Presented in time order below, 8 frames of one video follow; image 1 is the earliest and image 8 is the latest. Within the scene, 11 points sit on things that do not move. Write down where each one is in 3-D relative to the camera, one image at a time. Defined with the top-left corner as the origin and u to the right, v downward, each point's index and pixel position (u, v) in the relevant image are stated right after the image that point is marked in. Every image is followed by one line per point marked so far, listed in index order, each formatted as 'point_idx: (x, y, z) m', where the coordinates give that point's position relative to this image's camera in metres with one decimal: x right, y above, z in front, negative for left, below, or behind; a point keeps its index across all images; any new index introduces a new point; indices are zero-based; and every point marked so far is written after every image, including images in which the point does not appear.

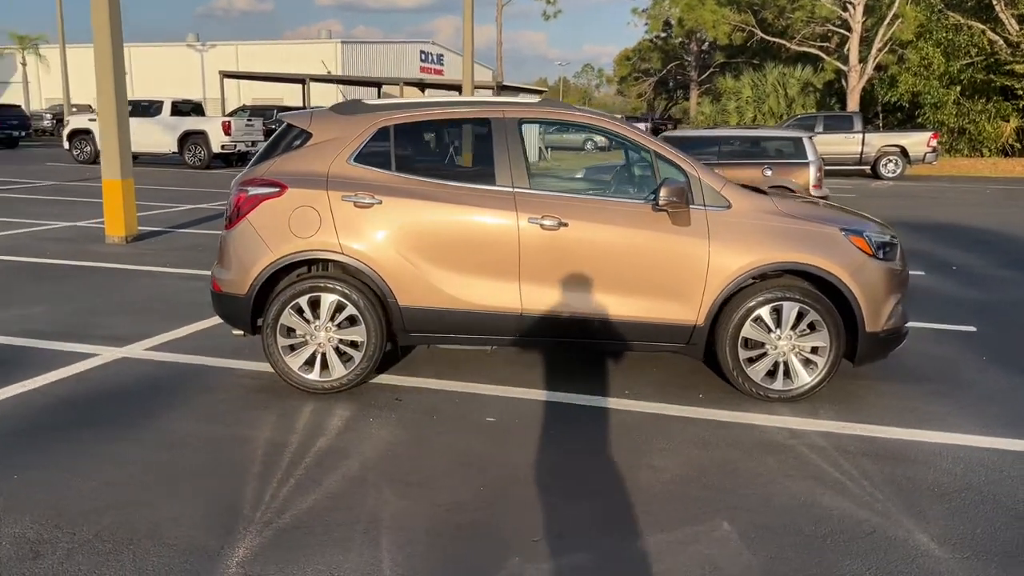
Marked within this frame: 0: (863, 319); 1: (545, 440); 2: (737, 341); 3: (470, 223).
0: (+2.1, -0.2, +5.4) m
1: (+0.2, -0.8, +4.7) m
2: (+1.3, -0.3, +5.4) m
3: (-0.2, +0.4, +5.3) m
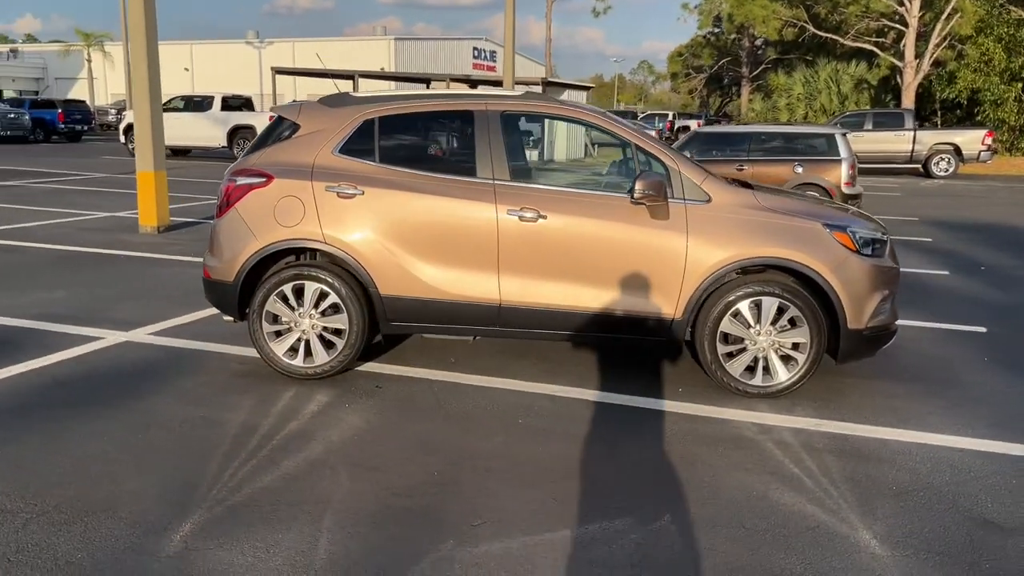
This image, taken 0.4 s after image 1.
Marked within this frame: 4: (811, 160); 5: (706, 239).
0: (+2.0, -0.2, +5.3) m
1: (0.0, -0.8, +4.8) m
2: (+1.2, -0.3, +5.3) m
3: (-0.4, +0.5, +5.3) m
4: (+4.6, +2.0, +13.7) m
5: (+1.1, +0.3, +5.3) m
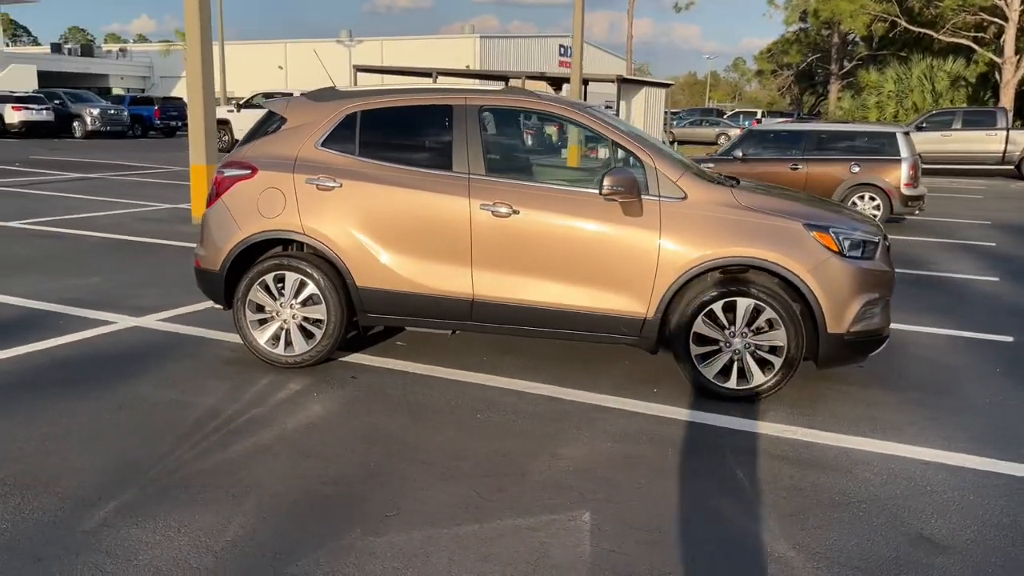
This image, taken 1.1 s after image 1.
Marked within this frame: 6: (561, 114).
0: (+1.8, -0.2, +5.1) m
1: (-0.3, -0.7, +4.8) m
2: (+1.0, -0.3, +5.2) m
3: (-0.5, +0.5, +5.3) m
4: (+5.3, +1.9, +13.2) m
5: (+1.0, +0.3, +5.1) m
6: (+0.2, +1.1, +5.4) m
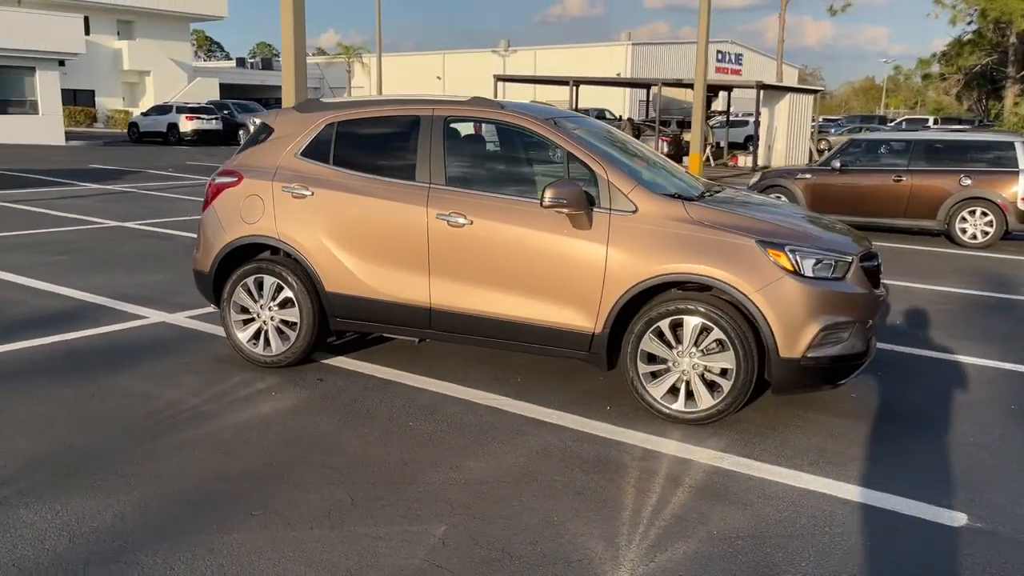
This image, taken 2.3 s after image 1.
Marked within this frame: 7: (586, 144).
0: (+1.4, -0.3, +4.8) m
1: (-0.6, -0.8, +4.9) m
2: (+0.7, -0.4, +5.0) m
3: (-0.8, +0.4, +5.5) m
4: (+6.4, +1.6, +12.2) m
5: (+0.6, +0.2, +5.0) m
6: (0.0, +1.0, +5.4) m
7: (+0.4, +0.9, +5.2) m
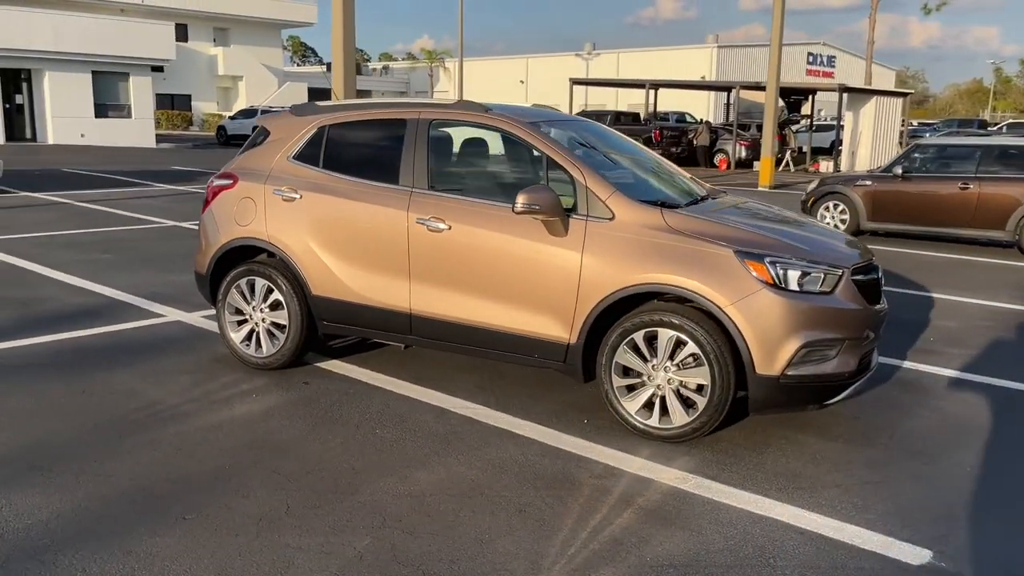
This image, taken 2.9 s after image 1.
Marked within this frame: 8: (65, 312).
0: (+1.2, -0.4, +4.5) m
1: (-0.8, -0.8, +4.8) m
2: (+0.5, -0.4, +4.8) m
3: (-0.9, +0.4, +5.4) m
4: (+7.0, +1.4, +11.4) m
5: (+0.5, +0.2, +4.8) m
6: (-0.1, +1.0, +5.3) m
7: (+0.3, +0.8, +5.1) m
8: (-3.8, -0.2, +7.6) m
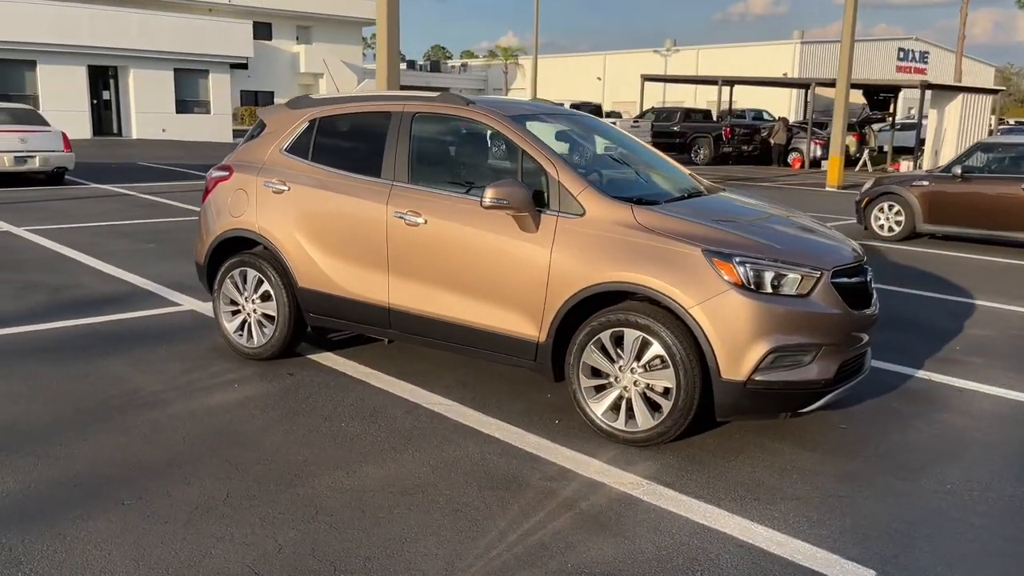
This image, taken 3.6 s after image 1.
0: (+1.0, -0.4, +4.3) m
1: (-1.0, -0.8, +4.8) m
2: (+0.4, -0.4, +4.7) m
3: (-1.0, +0.5, +5.4) m
4: (+7.4, +1.3, +10.6) m
5: (+0.3, +0.2, +4.7) m
6: (-0.2, +1.0, +5.2) m
7: (+0.2, +0.8, +5.0) m
8: (-3.7, -0.1, +7.8) m
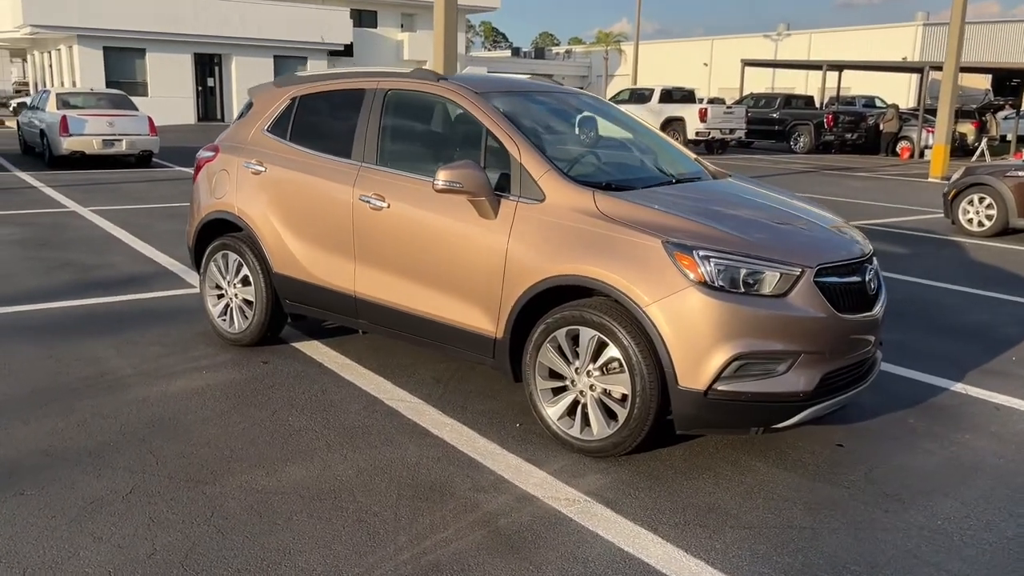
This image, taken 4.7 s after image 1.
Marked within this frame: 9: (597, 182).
0: (+0.7, -0.4, +3.9) m
1: (-1.2, -0.7, +4.6) m
2: (+0.1, -0.4, +4.3) m
3: (-1.1, +0.5, +5.2) m
4: (+7.9, +1.2, +9.3) m
5: (+0.1, +0.2, +4.3) m
6: (-0.3, +1.0, +4.8) m
7: (0.0, +0.9, +4.6) m
8: (-3.6, +0.1, +7.9) m
9: (+0.4, +0.5, +4.5) m
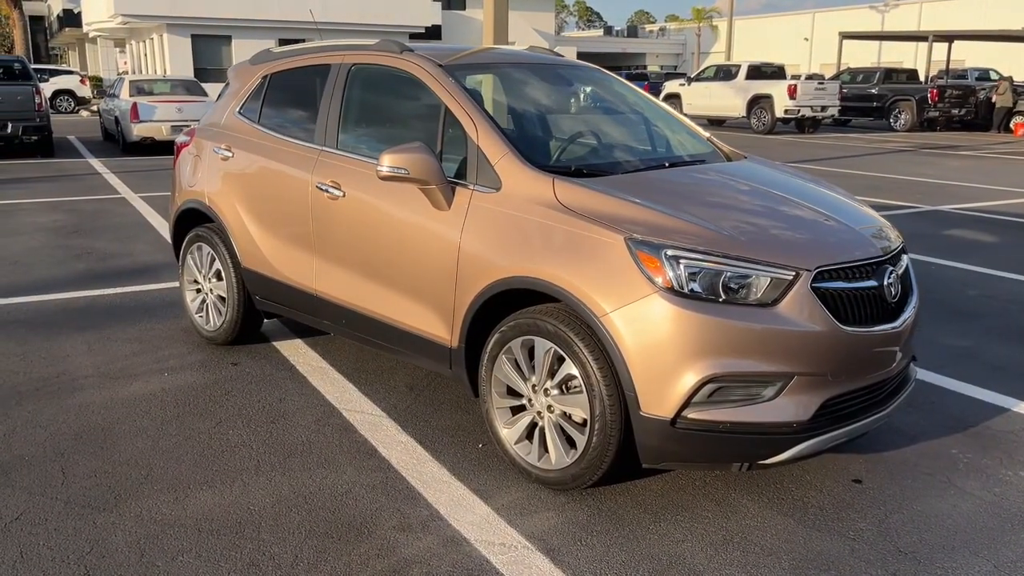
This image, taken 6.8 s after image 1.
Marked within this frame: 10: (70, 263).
0: (+0.5, -0.4, +3.2) m
1: (-1.4, -0.7, +4.1) m
2: (-0.1, -0.4, +3.7) m
3: (-1.2, +0.6, +4.7) m
4: (+8.2, +1.2, +7.8) m
5: (-0.1, +0.2, +3.7) m
6: (-0.5, +1.0, +4.3) m
7: (-0.2, +0.9, +4.0) m
8: (-3.3, +0.2, +7.7) m
9: (+0.2, +0.5, +3.9) m
10: (-3.9, +0.2, +7.9) m
